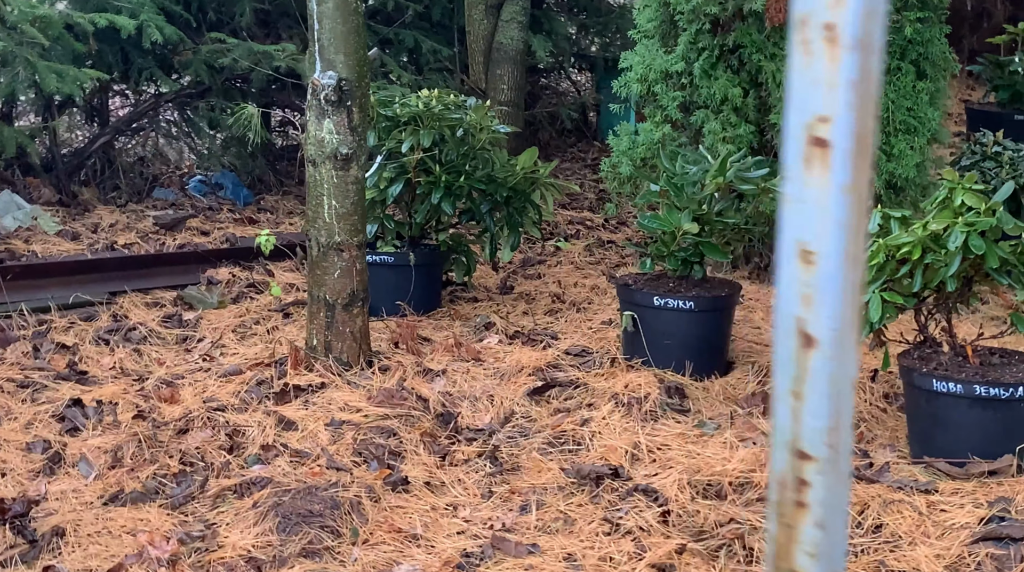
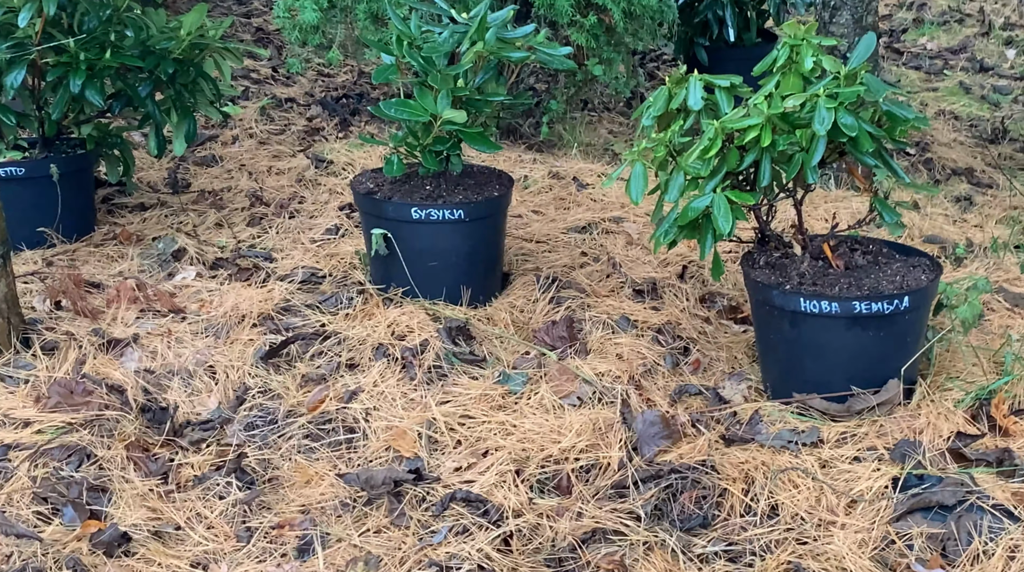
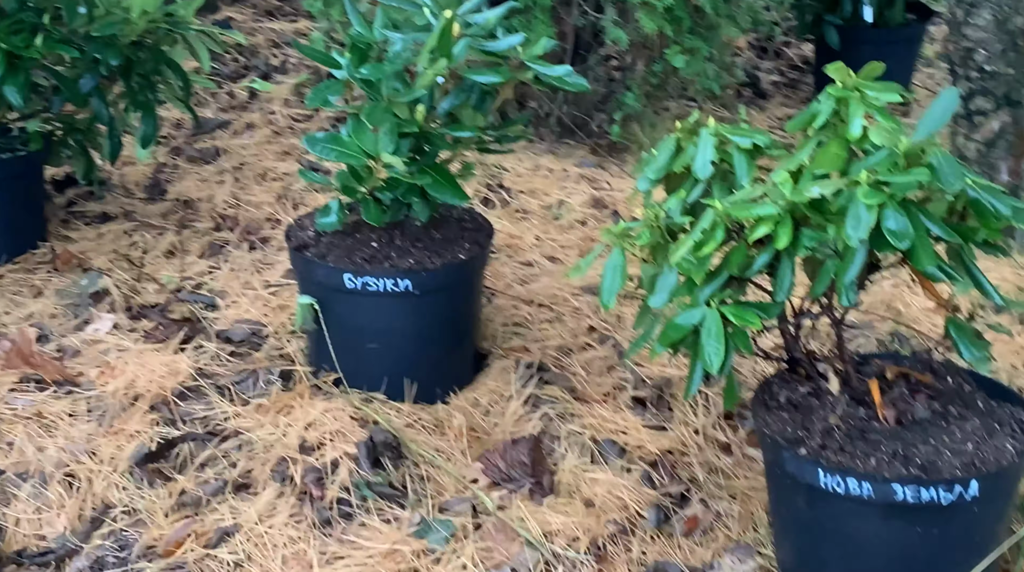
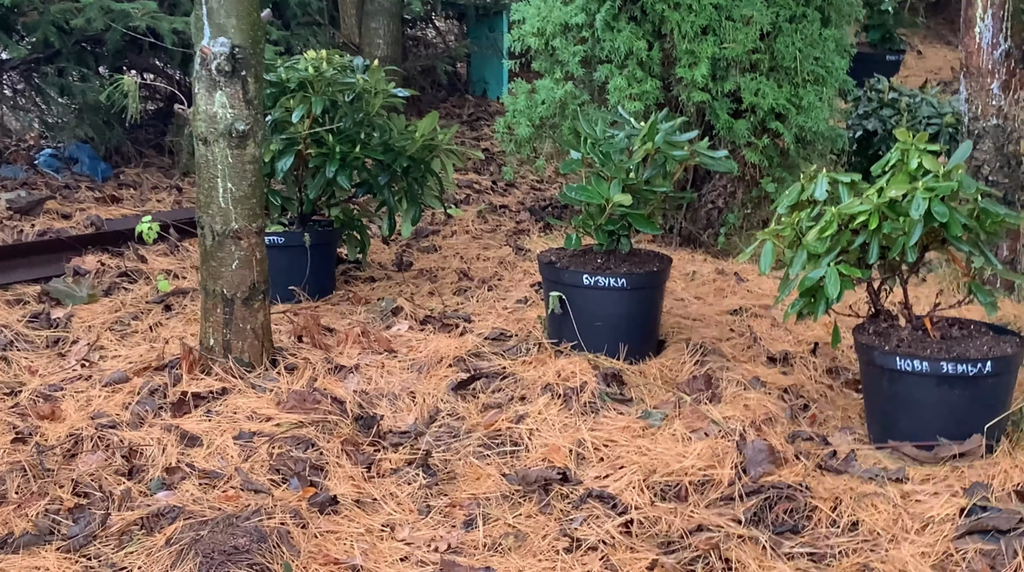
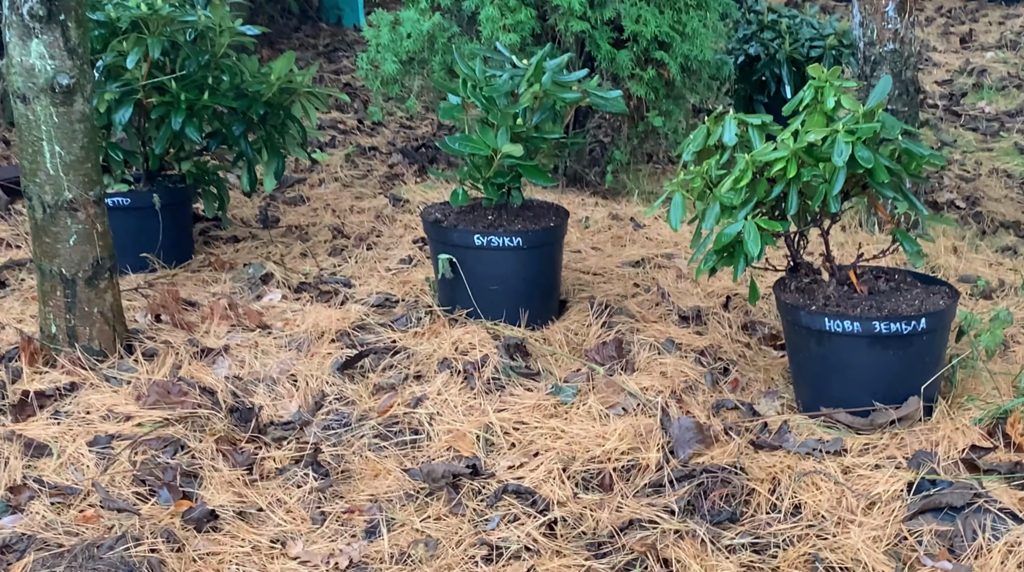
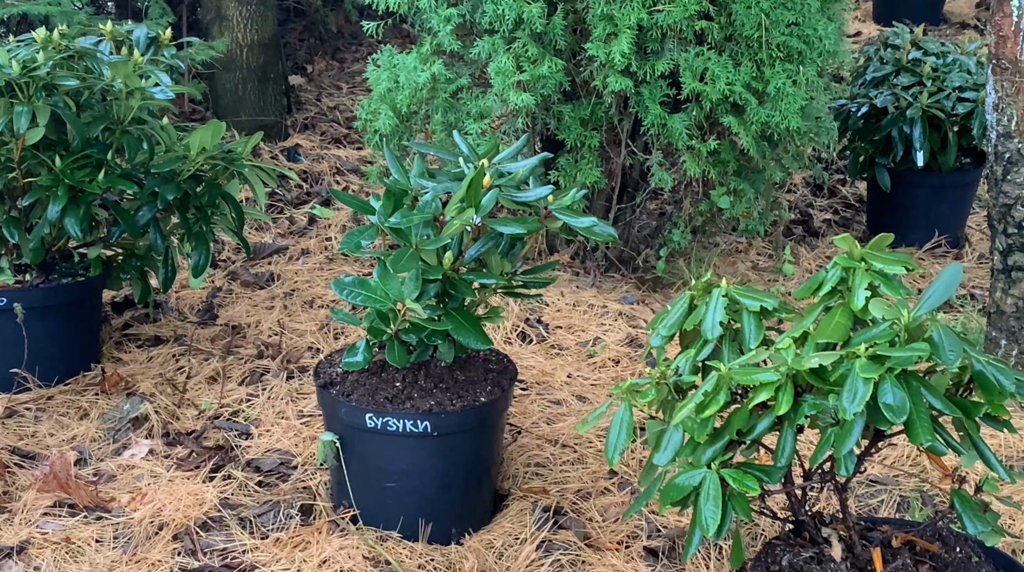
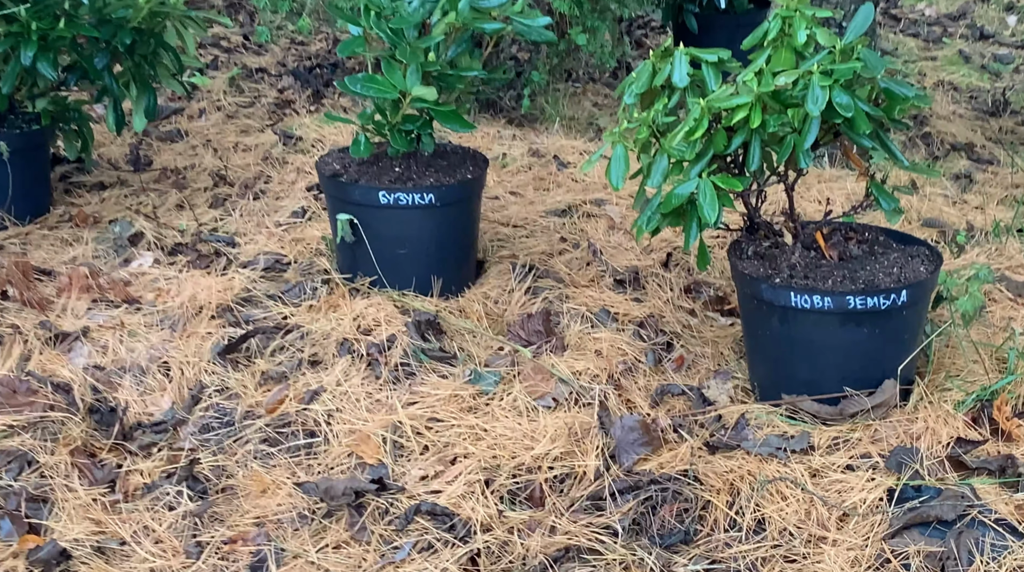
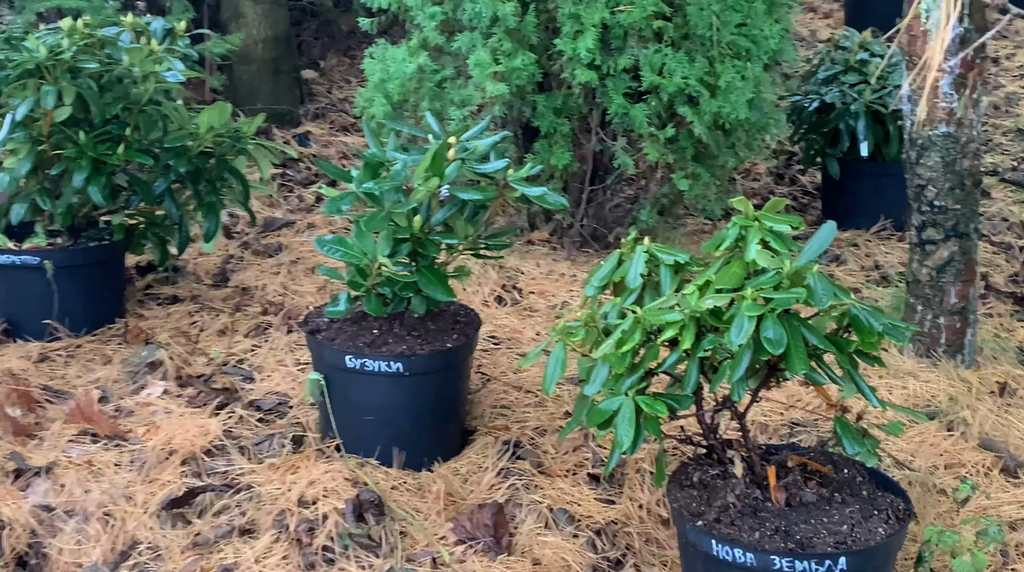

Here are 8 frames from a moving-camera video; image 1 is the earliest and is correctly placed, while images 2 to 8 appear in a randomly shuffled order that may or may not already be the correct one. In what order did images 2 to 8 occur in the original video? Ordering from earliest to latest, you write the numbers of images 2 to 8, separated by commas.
4, 5, 2, 7, 3, 6, 8
